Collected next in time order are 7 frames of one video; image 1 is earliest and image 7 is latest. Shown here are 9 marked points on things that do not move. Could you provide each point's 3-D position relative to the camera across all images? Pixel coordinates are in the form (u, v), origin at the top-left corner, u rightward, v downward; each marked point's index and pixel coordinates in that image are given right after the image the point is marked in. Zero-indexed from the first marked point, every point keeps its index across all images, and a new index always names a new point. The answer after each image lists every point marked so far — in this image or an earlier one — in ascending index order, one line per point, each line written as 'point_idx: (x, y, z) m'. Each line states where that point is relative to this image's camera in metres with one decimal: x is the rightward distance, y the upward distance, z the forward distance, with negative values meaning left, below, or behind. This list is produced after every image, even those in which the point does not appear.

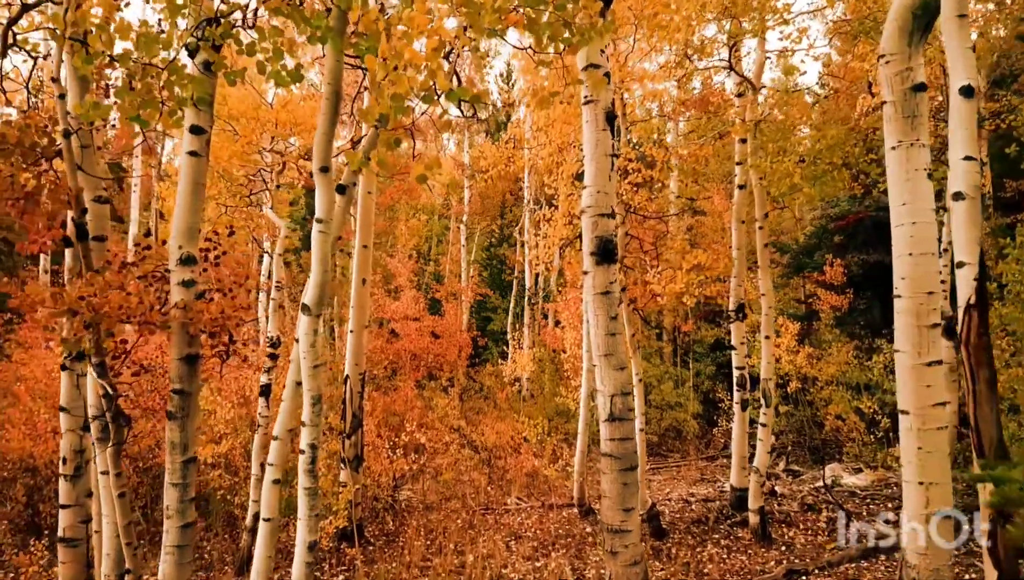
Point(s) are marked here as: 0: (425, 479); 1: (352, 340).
0: (-1.0, -2.2, +11.2) m
1: (-1.5, -0.5, +8.9) m
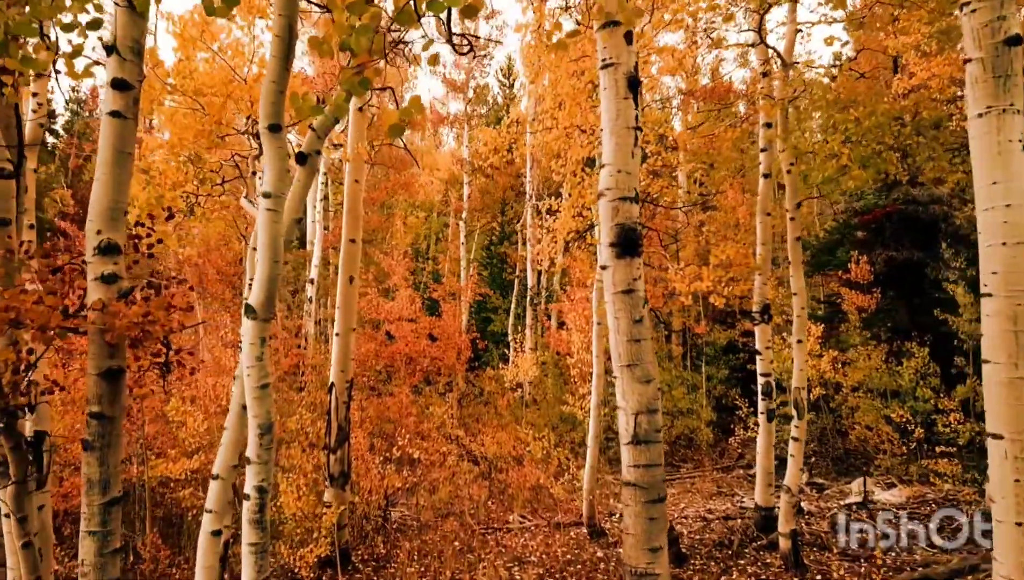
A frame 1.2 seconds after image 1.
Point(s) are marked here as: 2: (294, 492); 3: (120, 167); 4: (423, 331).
0: (-1.0, -2.1, +10.4) m
1: (-1.4, -0.4, +8.1) m
2: (-1.8, -1.6, +7.9) m
3: (-1.2, +0.4, +3.0) m
4: (-1.3, -0.6, +14.7) m
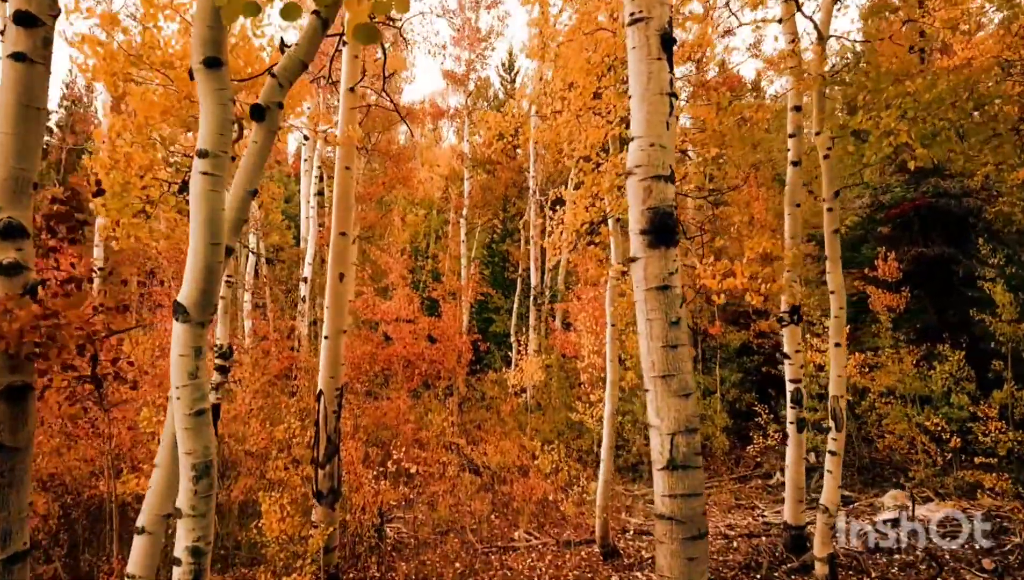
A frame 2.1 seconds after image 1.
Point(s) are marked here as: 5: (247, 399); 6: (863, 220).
0: (-0.9, -2.1, +9.6) m
1: (-1.4, -0.4, +7.3) m
2: (-1.7, -1.6, +7.2) m
3: (-1.1, +0.4, +2.3) m
4: (-1.3, -0.6, +13.9) m
5: (-2.6, -1.1, +9.6) m
6: (+4.5, +0.9, +12.7) m
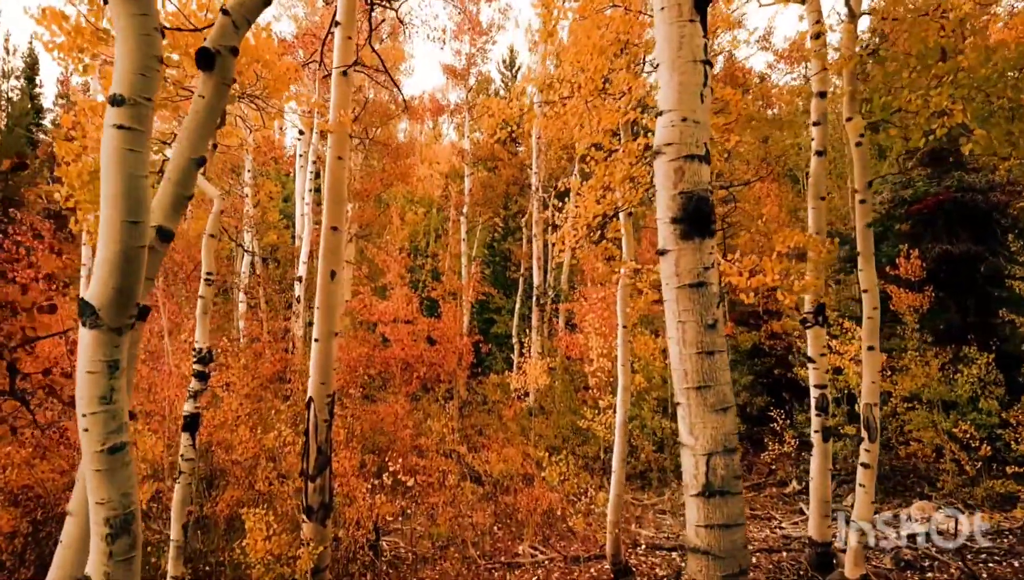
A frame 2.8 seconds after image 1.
0: (-0.9, -2.1, +9.1) m
1: (-1.3, -0.4, +6.8) m
2: (-1.7, -1.6, +6.6) m
3: (-1.1, +0.4, +1.7) m
4: (-1.2, -0.6, +13.4) m
5: (-2.5, -1.1, +9.0) m
6: (+4.5, +0.9, +12.1) m
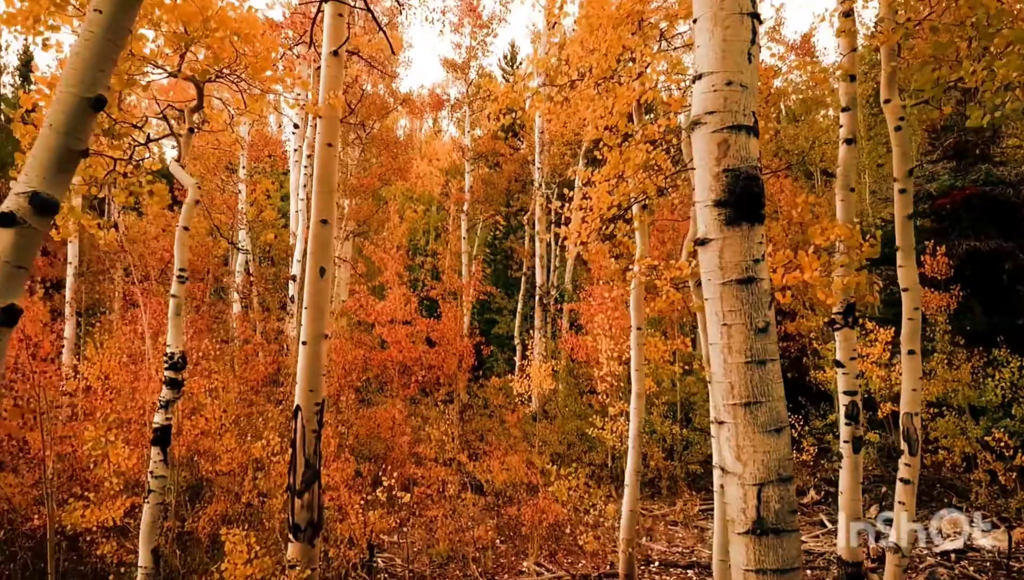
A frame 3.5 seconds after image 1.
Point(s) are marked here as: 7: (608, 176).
0: (-0.8, -2.1, +8.5) m
1: (-1.3, -0.4, +6.2) m
2: (-1.6, -1.6, +6.1) m
3: (-1.1, +0.4, +1.2) m
4: (-1.2, -0.6, +12.8) m
5: (-2.5, -1.0, +8.5) m
6: (+4.6, +0.9, +11.5) m
7: (+0.6, +0.7, +5.9) m
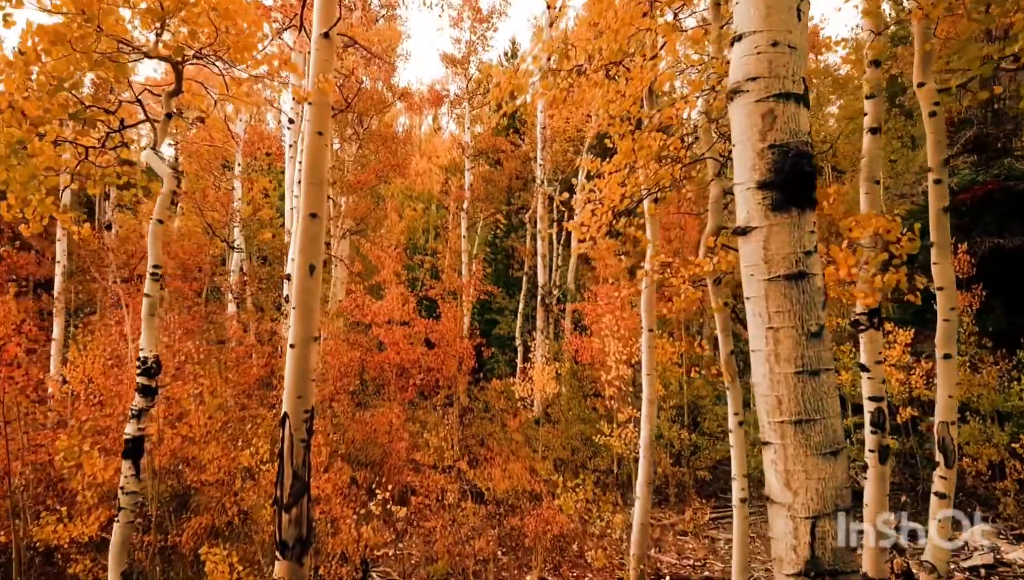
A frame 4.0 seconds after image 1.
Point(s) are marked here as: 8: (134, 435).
0: (-0.8, -2.1, +8.1) m
1: (-1.3, -0.4, +5.8) m
2: (-1.6, -1.6, +5.6) m
3: (-1.1, +0.4, +0.7) m
4: (-1.2, -0.6, +12.4) m
5: (-2.5, -1.0, +8.0) m
6: (+4.6, +0.9, +11.1) m
7: (+0.6, +0.7, +5.5) m
8: (-1.8, -0.7, +4.7) m
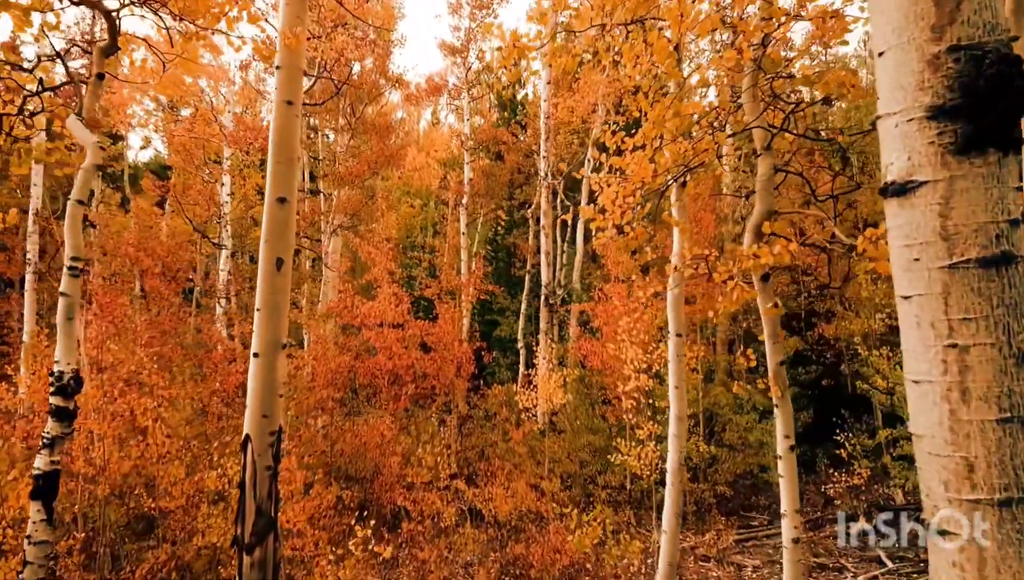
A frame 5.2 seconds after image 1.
0: (-0.8, -2.1, +7.1) m
1: (-1.3, -0.4, +4.8) m
2: (-1.6, -1.6, +4.7) m
3: (-1.0, +0.4, -0.2) m
4: (-1.2, -0.6, +11.4) m
5: (-2.4, -1.0, +7.1) m
6: (+4.6, +0.9, +10.2) m
7: (+0.6, +0.7, +4.6) m
8: (-1.8, -0.7, +3.8) m
